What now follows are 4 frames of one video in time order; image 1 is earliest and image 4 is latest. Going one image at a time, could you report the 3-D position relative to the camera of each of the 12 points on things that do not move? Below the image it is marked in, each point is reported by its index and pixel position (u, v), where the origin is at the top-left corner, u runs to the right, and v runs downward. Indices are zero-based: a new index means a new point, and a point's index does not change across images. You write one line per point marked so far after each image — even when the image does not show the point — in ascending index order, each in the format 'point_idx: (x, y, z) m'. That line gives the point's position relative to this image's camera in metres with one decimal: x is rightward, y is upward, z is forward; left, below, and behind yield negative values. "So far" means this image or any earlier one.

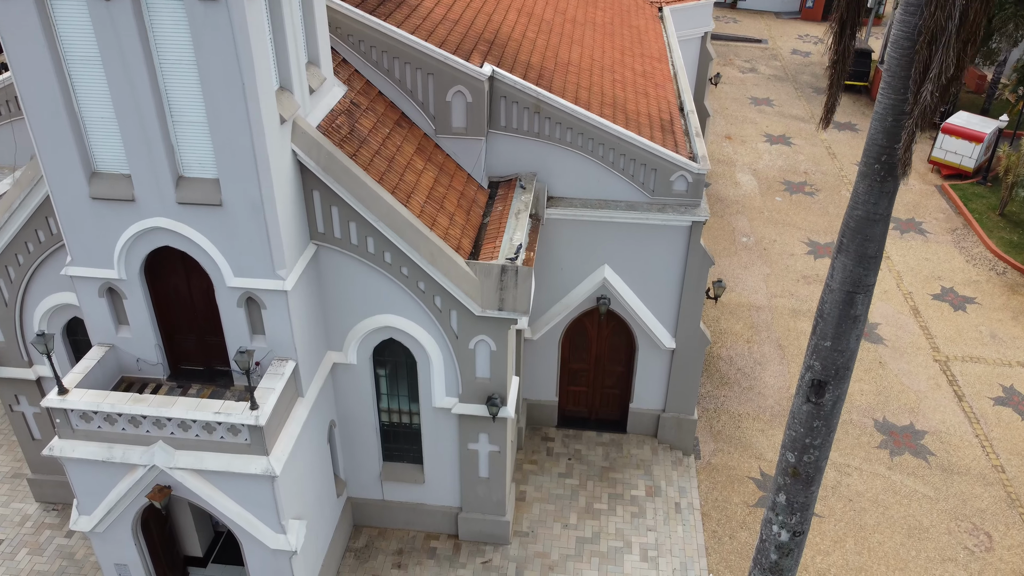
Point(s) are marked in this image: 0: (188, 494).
0: (-4.4, -2.8, +11.8) m
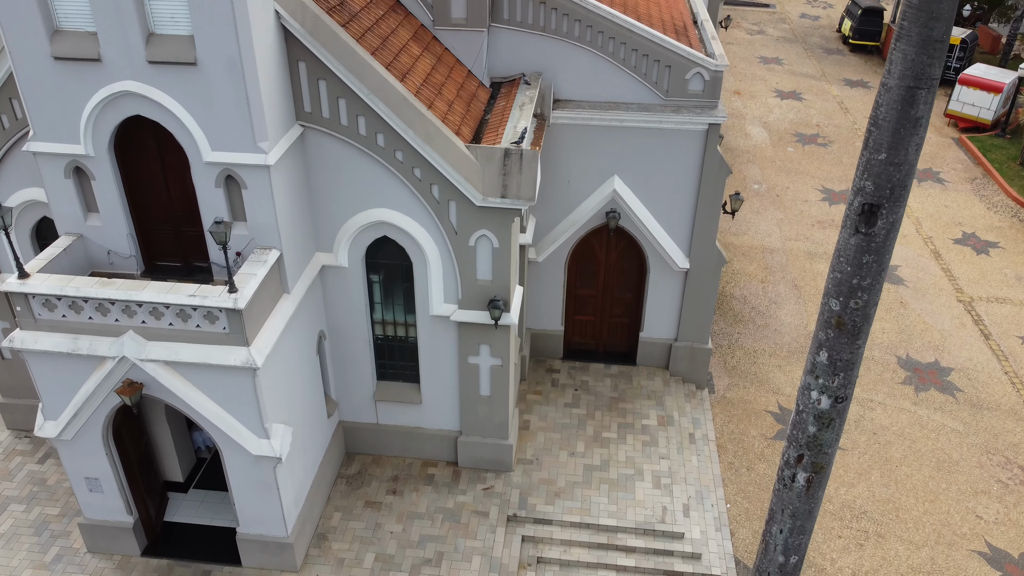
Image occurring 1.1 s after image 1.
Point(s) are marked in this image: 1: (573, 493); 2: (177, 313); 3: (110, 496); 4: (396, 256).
0: (-4.3, -1.3, +10.8) m
1: (+1.0, -3.3, +14.0) m
2: (-4.0, -0.3, +10.3) m
3: (-5.6, -2.9, +12.1) m
4: (-1.7, +0.5, +12.7) m
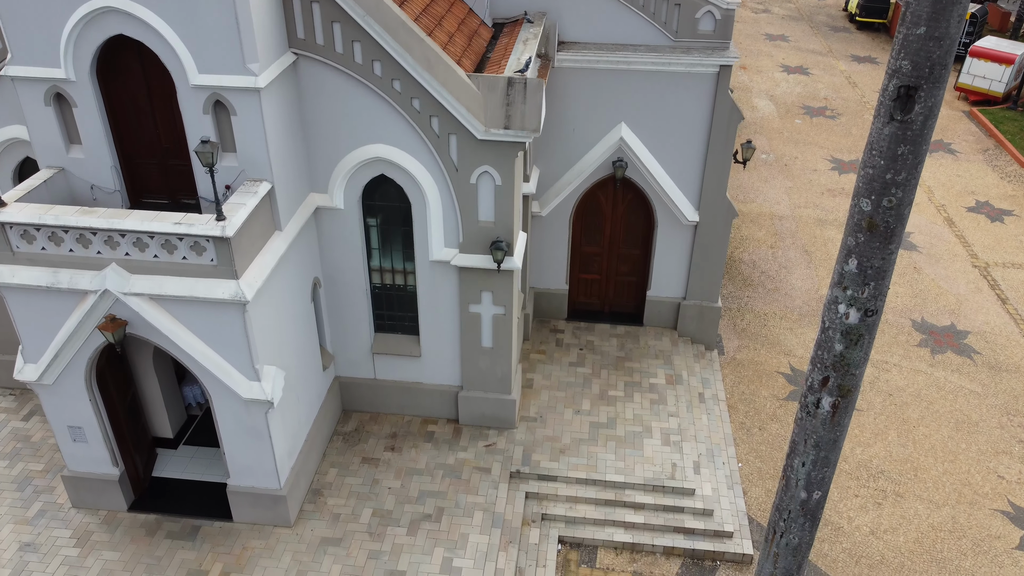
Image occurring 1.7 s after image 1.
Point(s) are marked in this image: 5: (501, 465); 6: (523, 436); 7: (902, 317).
0: (-4.3, -0.5, +10.3) m
1: (+1.0, -2.5, +13.4) m
2: (-3.9, +0.5, +9.8) m
3: (-5.5, -2.1, +11.6) m
4: (-1.6, +1.3, +12.1) m
5: (-0.2, -2.6, +13.1) m
6: (+0.2, -2.3, +13.7) m
7: (+8.1, -0.6, +18.0) m
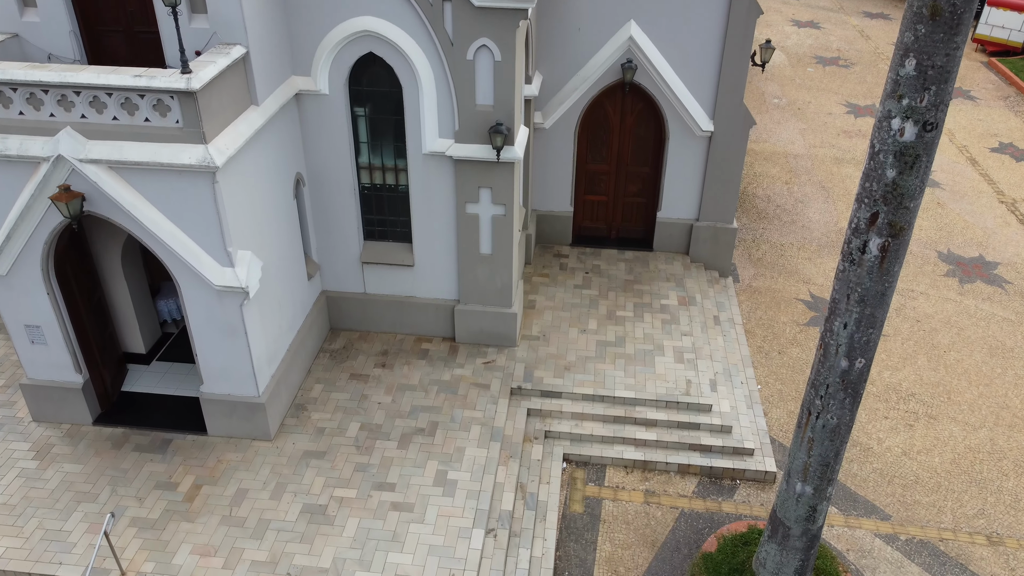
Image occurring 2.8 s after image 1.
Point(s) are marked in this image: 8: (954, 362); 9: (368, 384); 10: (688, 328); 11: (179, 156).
0: (-4.3, +0.9, +9.3) m
1: (+1.0, -1.1, +12.4) m
2: (-3.9, +1.9, +8.8) m
3: (-5.5, -0.7, +10.6) m
4: (-1.6, +2.6, +11.1) m
5: (-0.1, -1.3, +12.0) m
6: (+0.2, -1.0, +12.6) m
7: (+8.1, +0.8, +17.0) m
8: (+7.0, -1.2, +13.7) m
9: (-2.0, -1.3, +11.9) m
10: (+2.7, -0.6, +13.4) m
11: (-3.3, +1.3, +8.8) m
